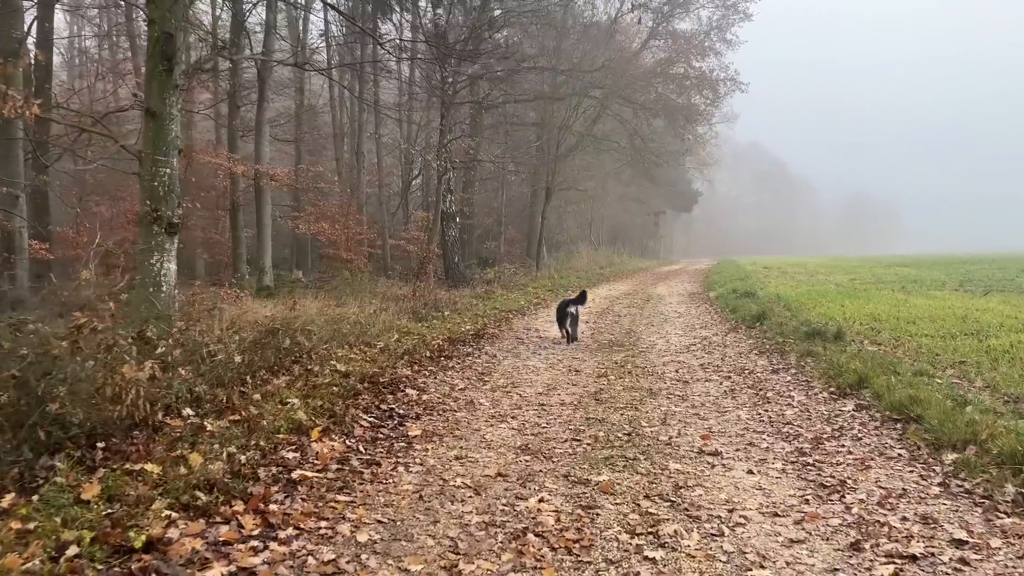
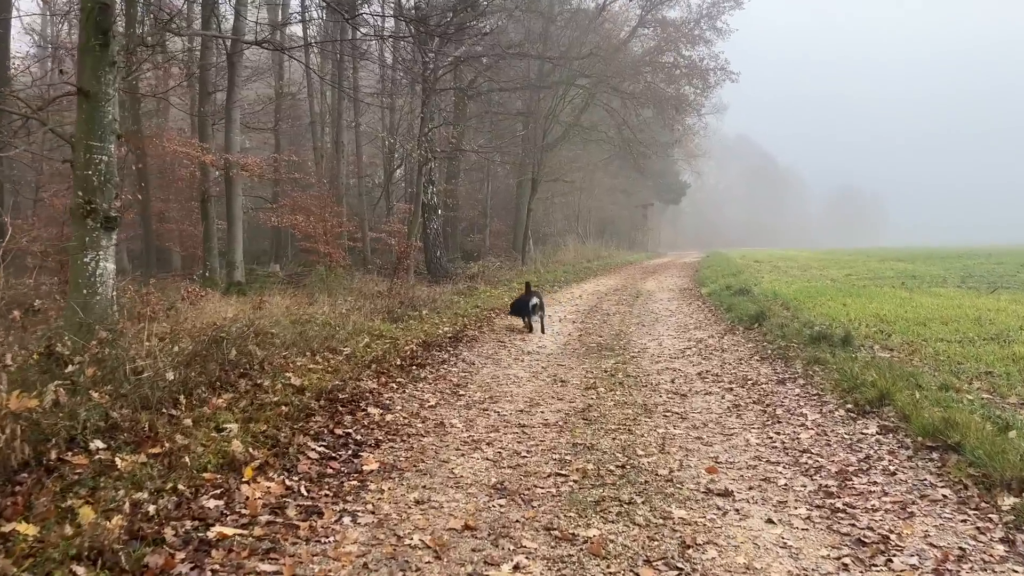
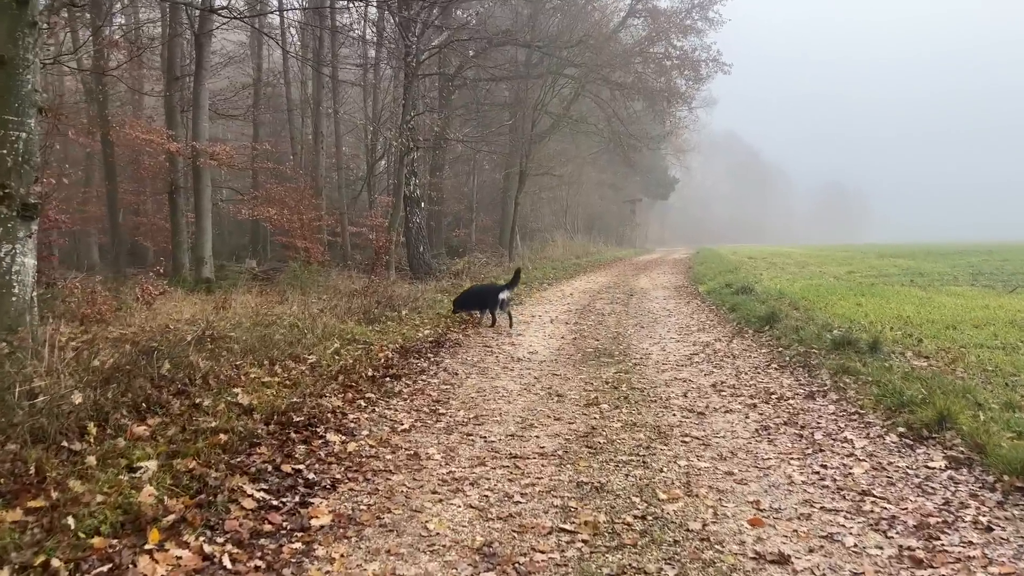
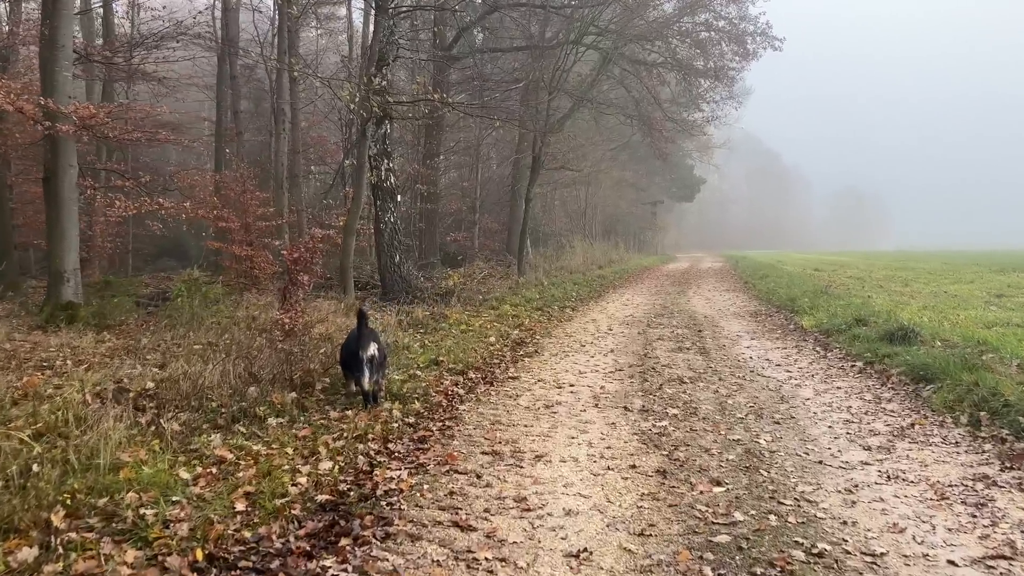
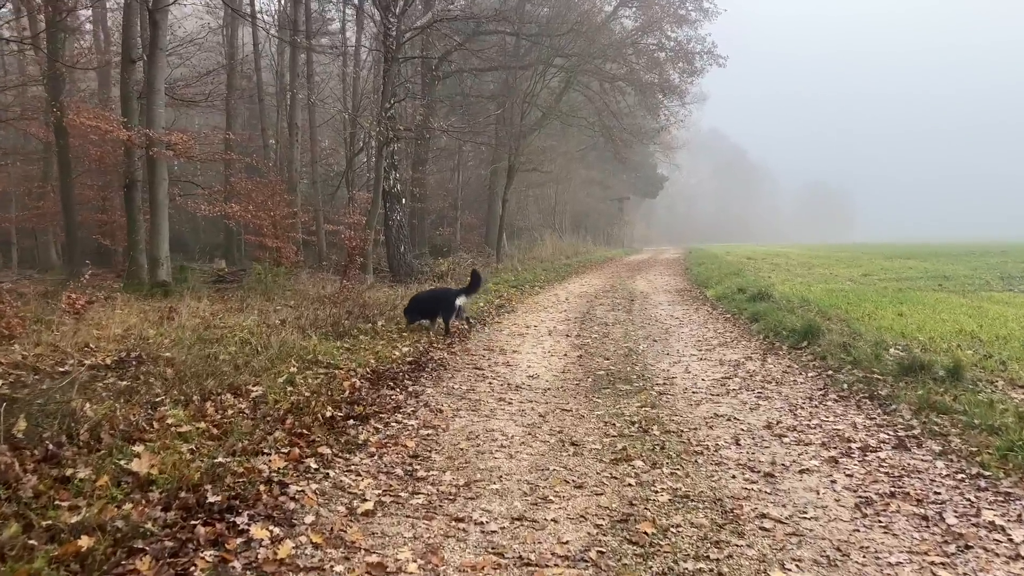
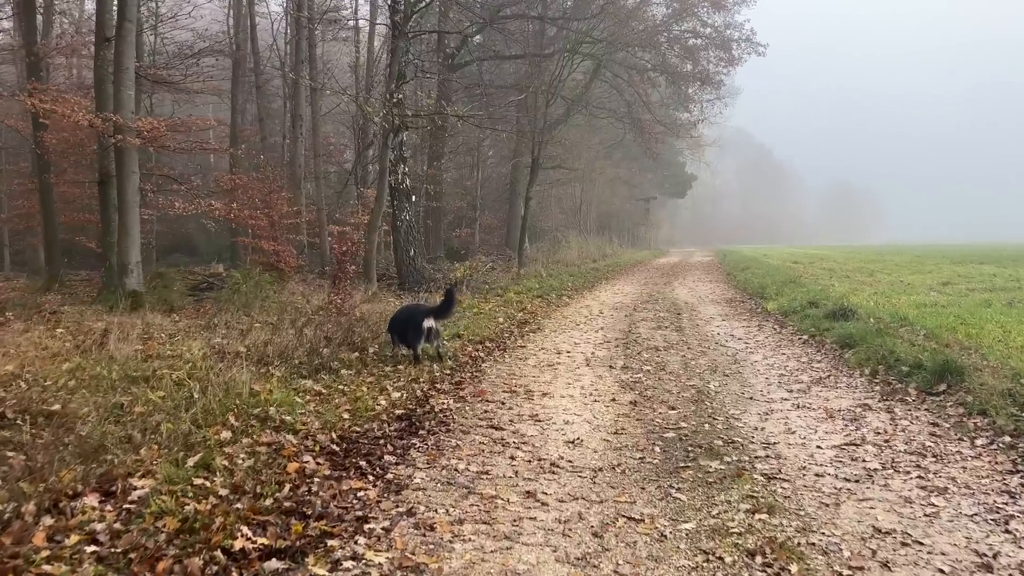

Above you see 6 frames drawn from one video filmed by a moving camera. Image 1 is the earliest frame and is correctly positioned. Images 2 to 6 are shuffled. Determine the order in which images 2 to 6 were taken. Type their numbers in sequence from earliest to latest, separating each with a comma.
2, 3, 5, 6, 4
